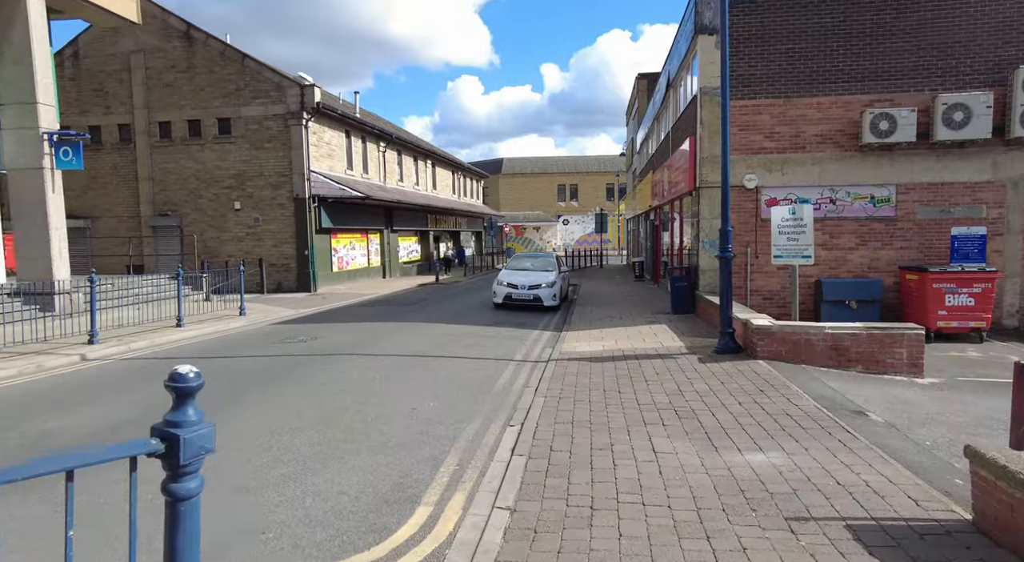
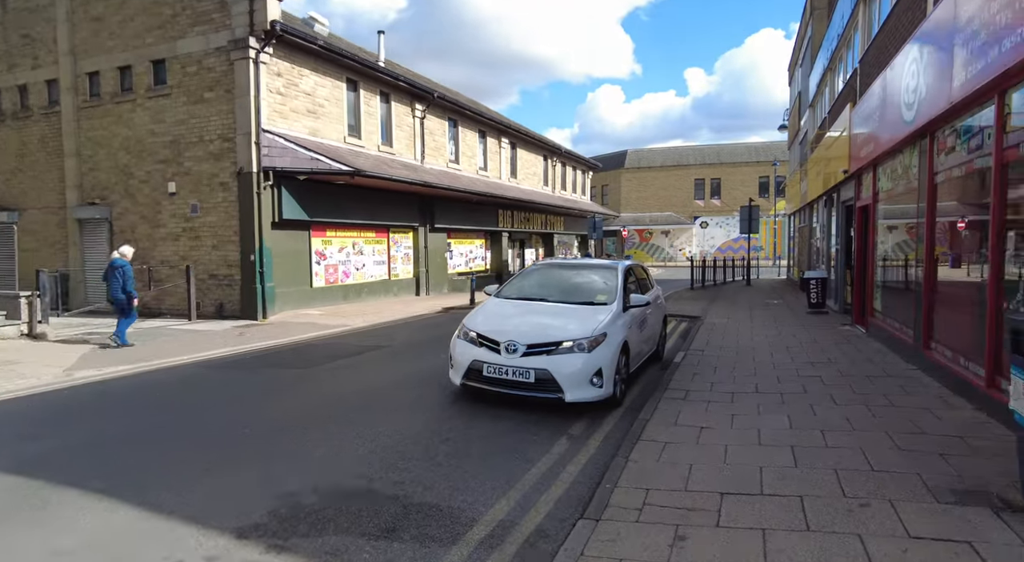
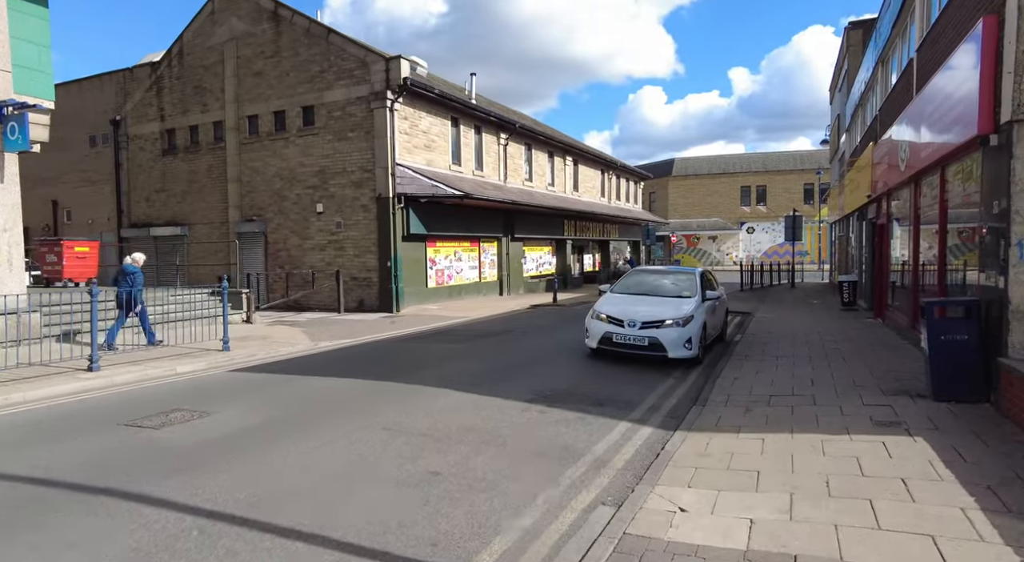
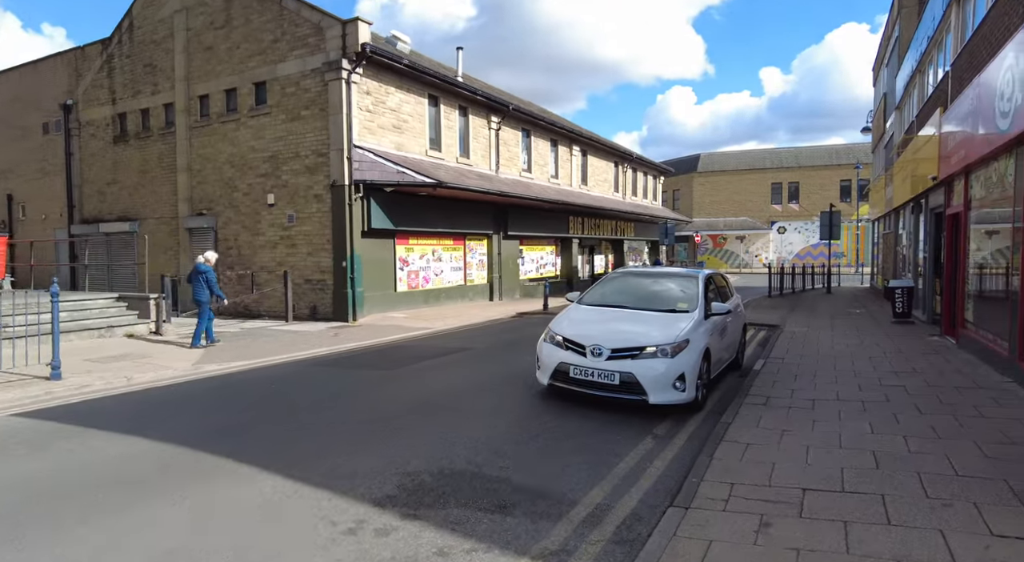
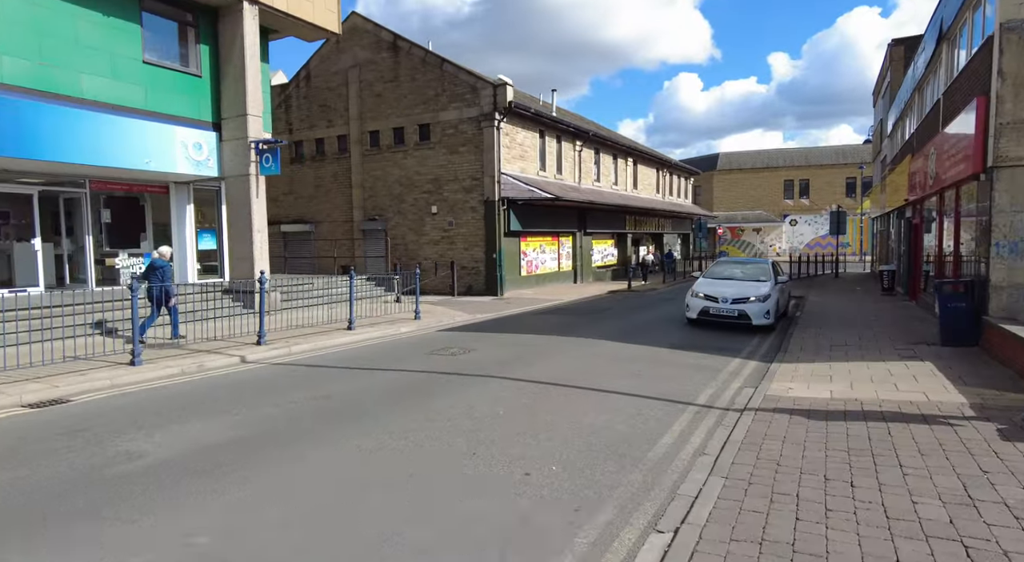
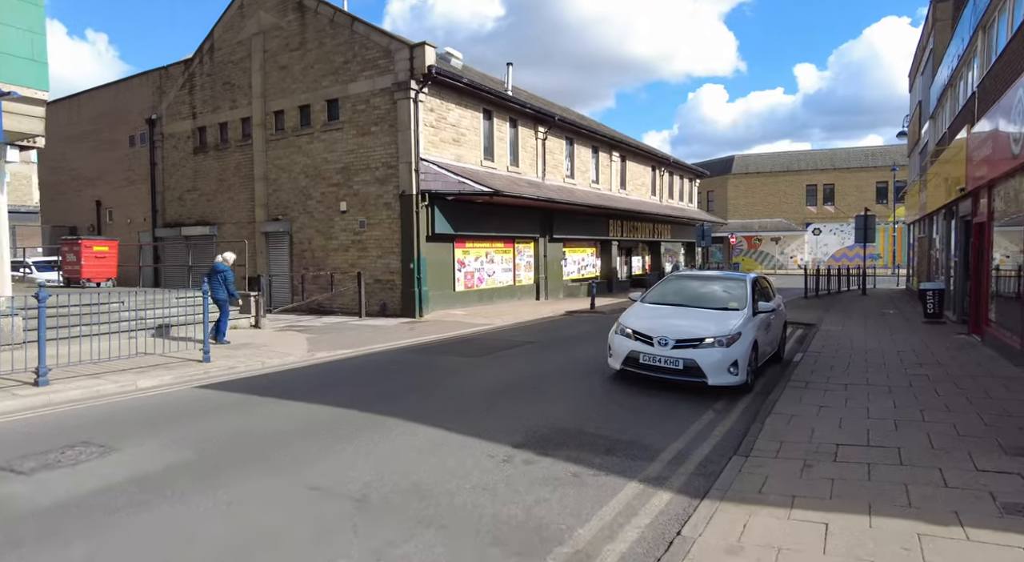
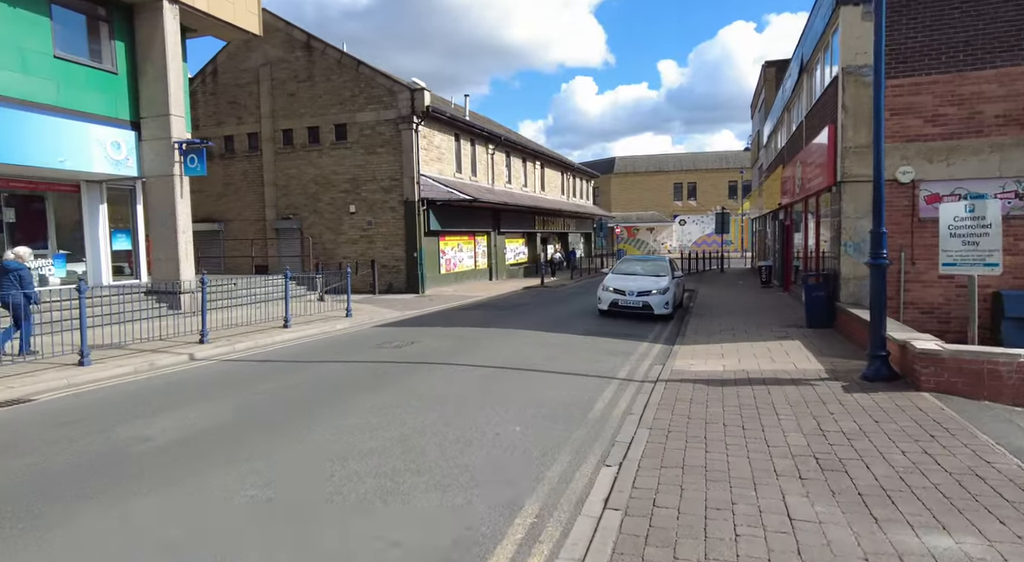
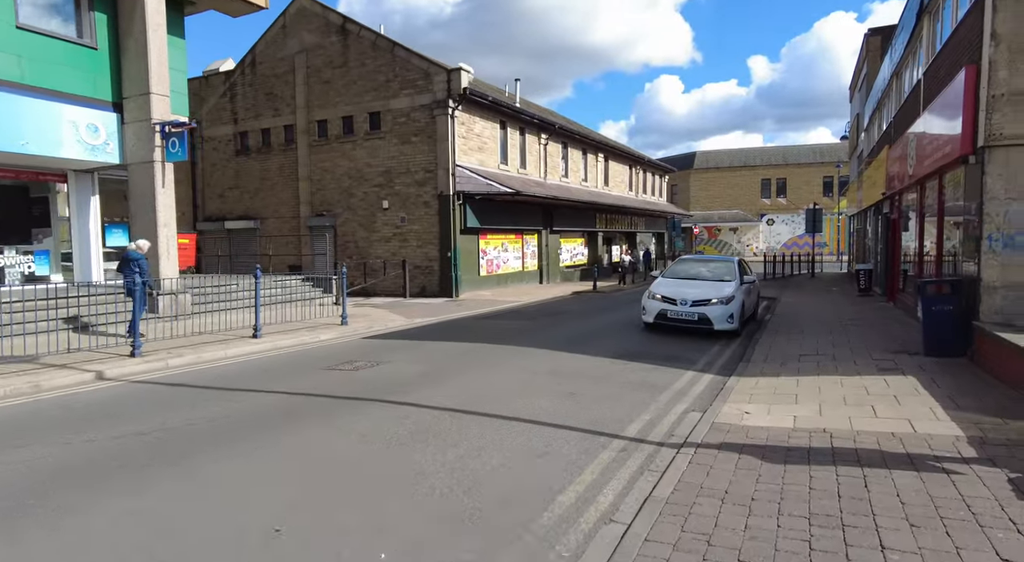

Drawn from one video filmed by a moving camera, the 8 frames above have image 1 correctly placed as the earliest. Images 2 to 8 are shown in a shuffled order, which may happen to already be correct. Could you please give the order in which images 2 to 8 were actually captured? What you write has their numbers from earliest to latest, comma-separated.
7, 5, 8, 3, 6, 4, 2
